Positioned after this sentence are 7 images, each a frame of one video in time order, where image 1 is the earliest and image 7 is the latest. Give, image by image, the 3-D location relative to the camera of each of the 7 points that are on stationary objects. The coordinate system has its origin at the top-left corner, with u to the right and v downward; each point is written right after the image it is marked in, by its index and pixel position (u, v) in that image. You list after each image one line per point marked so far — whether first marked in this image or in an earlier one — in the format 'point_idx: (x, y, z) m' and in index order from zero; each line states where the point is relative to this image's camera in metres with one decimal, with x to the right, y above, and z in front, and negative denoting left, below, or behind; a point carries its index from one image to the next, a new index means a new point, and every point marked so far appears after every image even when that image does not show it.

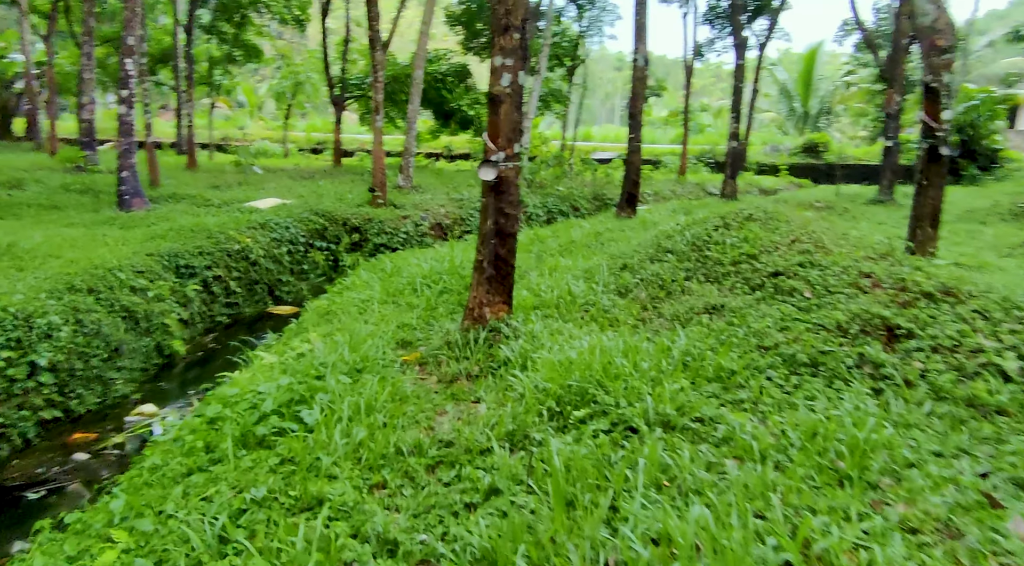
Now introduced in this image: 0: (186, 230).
0: (-5.0, +0.8, +10.7) m
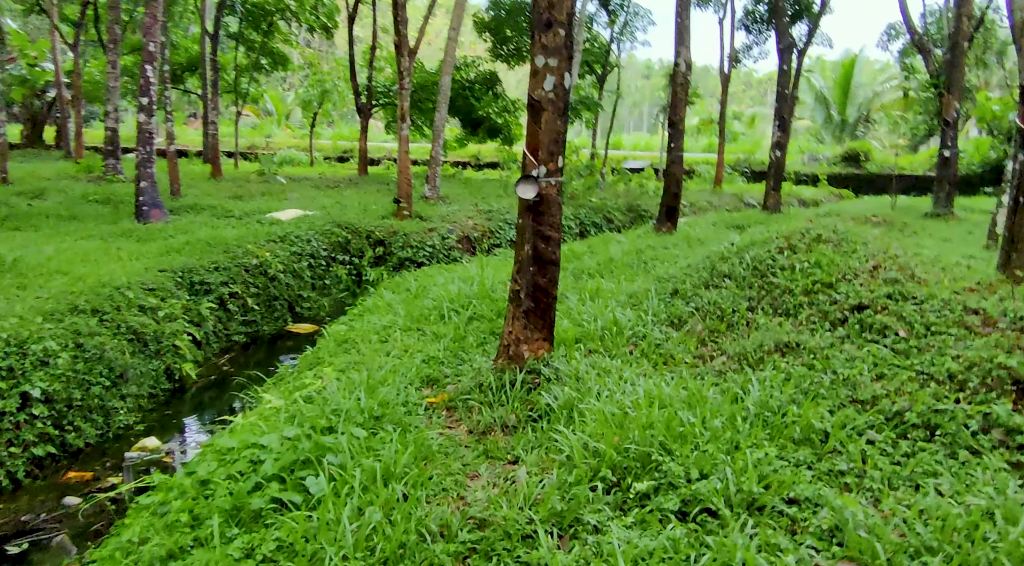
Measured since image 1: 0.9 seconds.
0: (-4.5, +0.6, +10.2) m
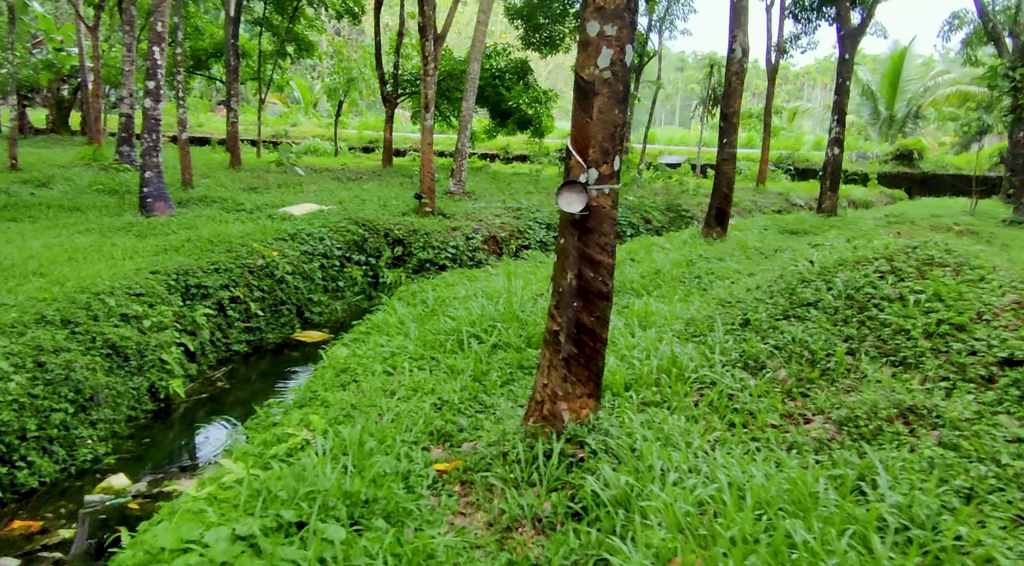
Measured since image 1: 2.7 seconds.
0: (-4.1, +0.6, +9.3) m
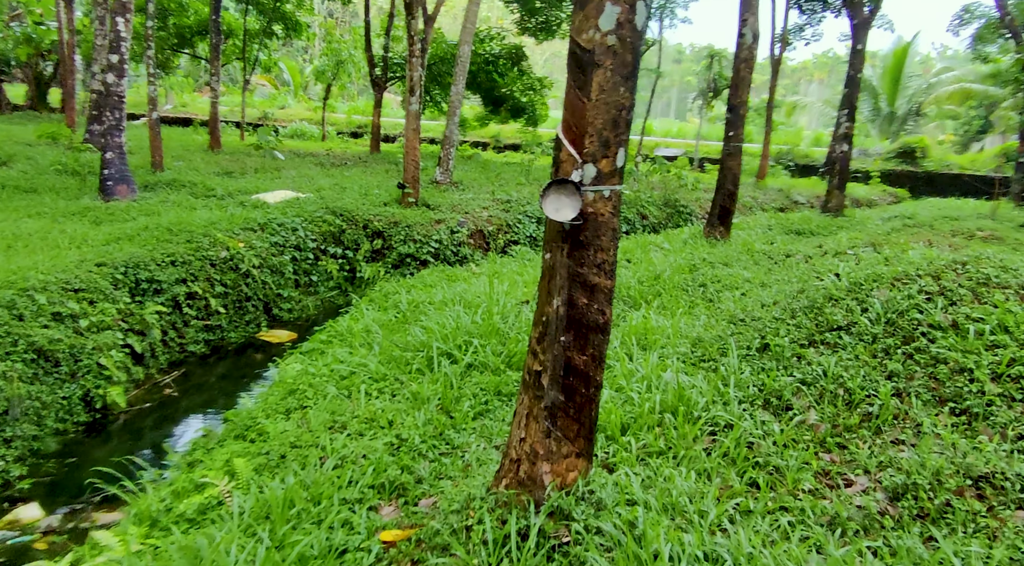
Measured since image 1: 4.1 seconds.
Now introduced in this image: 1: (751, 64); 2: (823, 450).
0: (-4.3, +0.7, +8.6) m
1: (+2.9, +2.7, +8.6) m
2: (+1.4, -0.7, +3.1) m
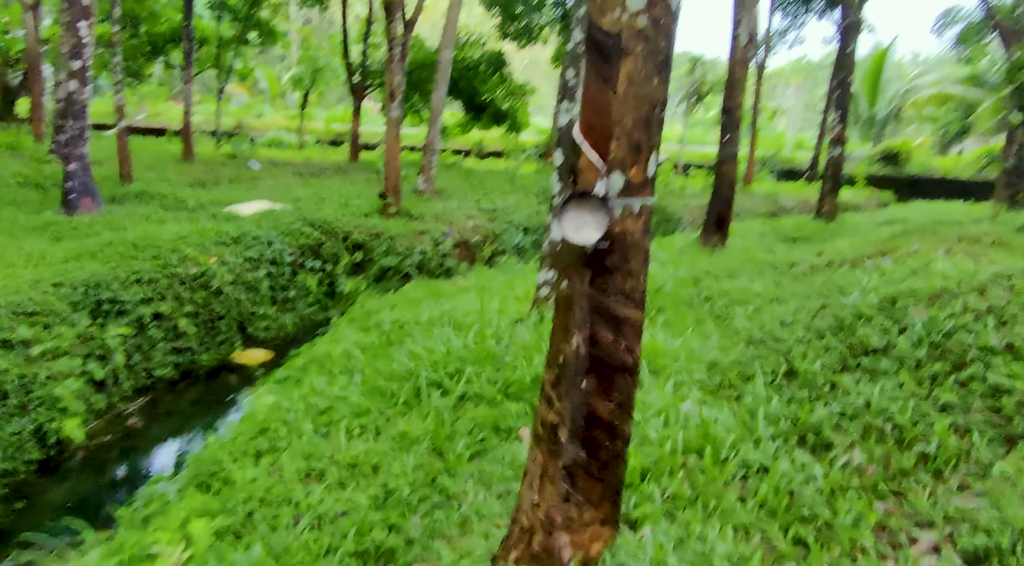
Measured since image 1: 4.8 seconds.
0: (-4.4, +0.4, +8.0) m
1: (+2.8, +2.6, +8.3) m
2: (+1.4, -0.8, +2.7) m
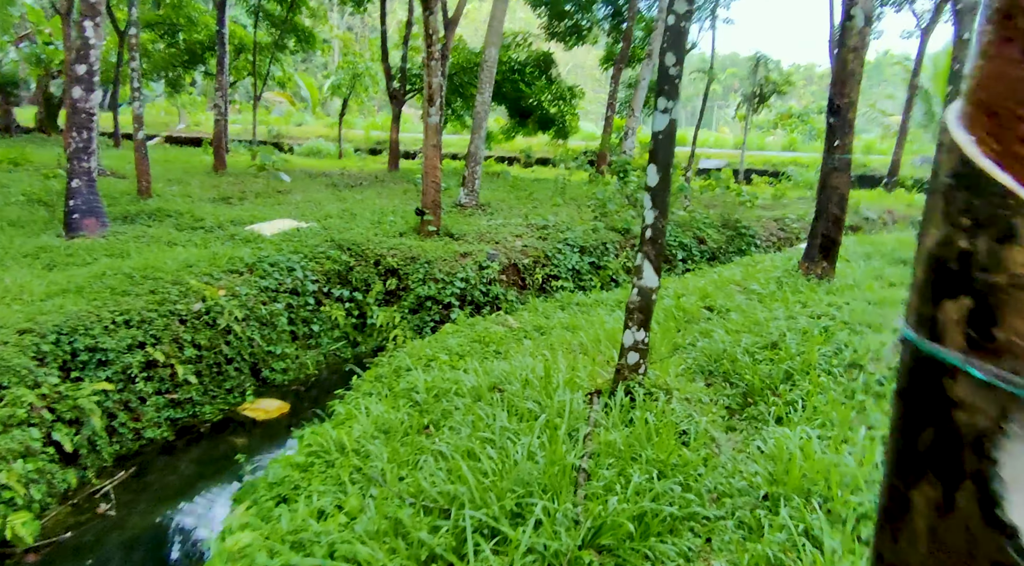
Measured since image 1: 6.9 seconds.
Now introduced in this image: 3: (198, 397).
0: (-3.8, +0.1, +6.9) m
1: (+3.4, +2.2, +6.7) m
2: (+1.7, -1.2, +1.2) m
3: (-2.9, -1.1, +6.4) m
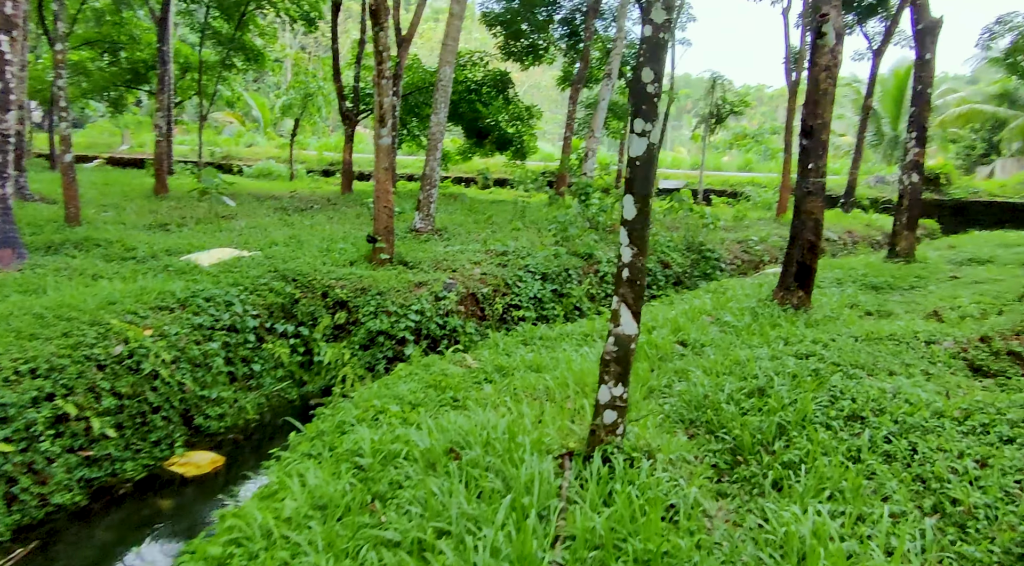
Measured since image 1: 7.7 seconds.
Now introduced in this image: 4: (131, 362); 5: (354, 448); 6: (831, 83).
0: (-4.2, -0.3, +6.1) m
1: (+3.0, +1.9, +6.4) m
2: (+1.6, -1.3, +0.7) m
3: (-3.2, -1.4, +5.7) m
4: (-3.3, -0.7, +6.0) m
5: (-0.9, -0.9, +3.9) m
6: (+2.9, +1.8, +6.4) m
